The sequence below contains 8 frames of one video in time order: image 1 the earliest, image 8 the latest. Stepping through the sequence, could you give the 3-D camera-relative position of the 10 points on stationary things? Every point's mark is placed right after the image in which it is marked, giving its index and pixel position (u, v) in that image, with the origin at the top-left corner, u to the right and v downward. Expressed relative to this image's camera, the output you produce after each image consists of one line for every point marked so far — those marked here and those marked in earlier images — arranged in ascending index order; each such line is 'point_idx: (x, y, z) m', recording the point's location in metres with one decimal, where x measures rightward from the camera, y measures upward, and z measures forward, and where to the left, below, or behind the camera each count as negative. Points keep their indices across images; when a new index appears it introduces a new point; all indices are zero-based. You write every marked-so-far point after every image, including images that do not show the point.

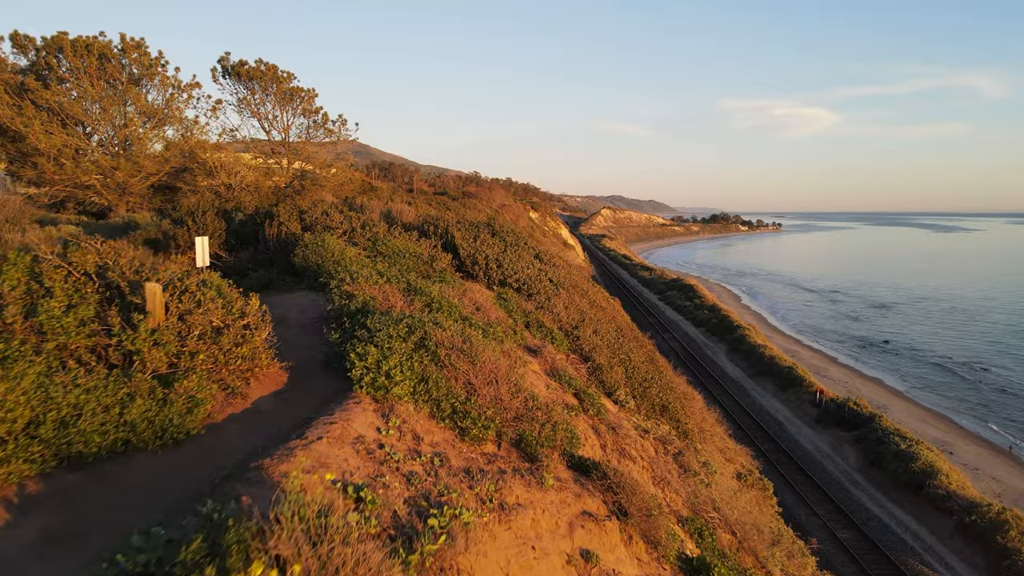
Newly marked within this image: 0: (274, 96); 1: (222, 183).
0: (-4.7, +3.8, +19.1) m
1: (-4.6, +1.7, +15.3) m
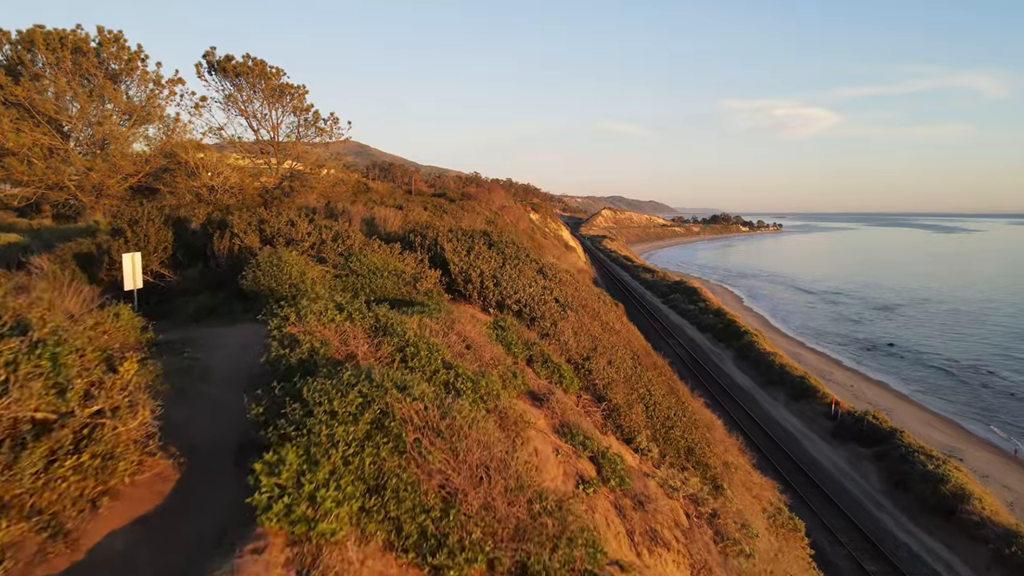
0: (-4.7, +3.7, +18.2) m
1: (-4.6, +1.5, +14.4) m
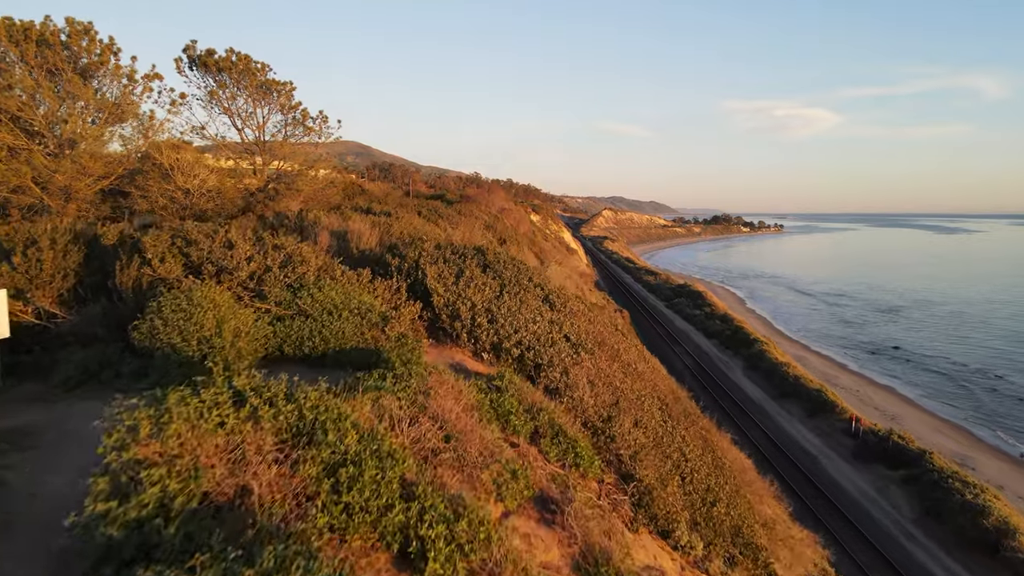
0: (-4.7, +3.5, +17.2) m
1: (-4.6, +1.4, +13.4) m
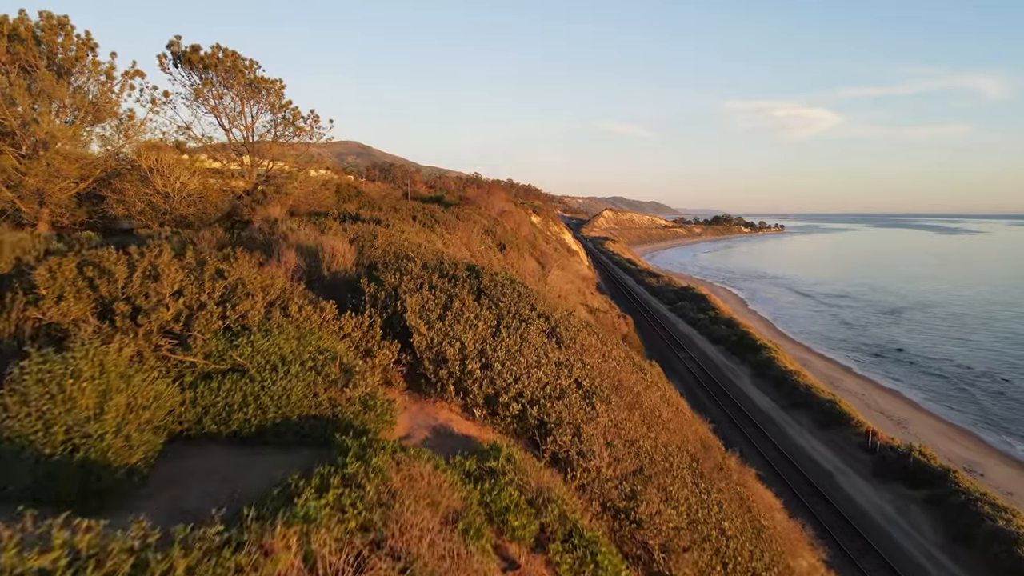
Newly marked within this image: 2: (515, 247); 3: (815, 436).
0: (-4.7, +3.4, +16.4) m
1: (-4.6, +1.3, +12.6) m
2: (+0.1, +0.8, +18.9) m
3: (+5.7, -2.8, +17.9) m
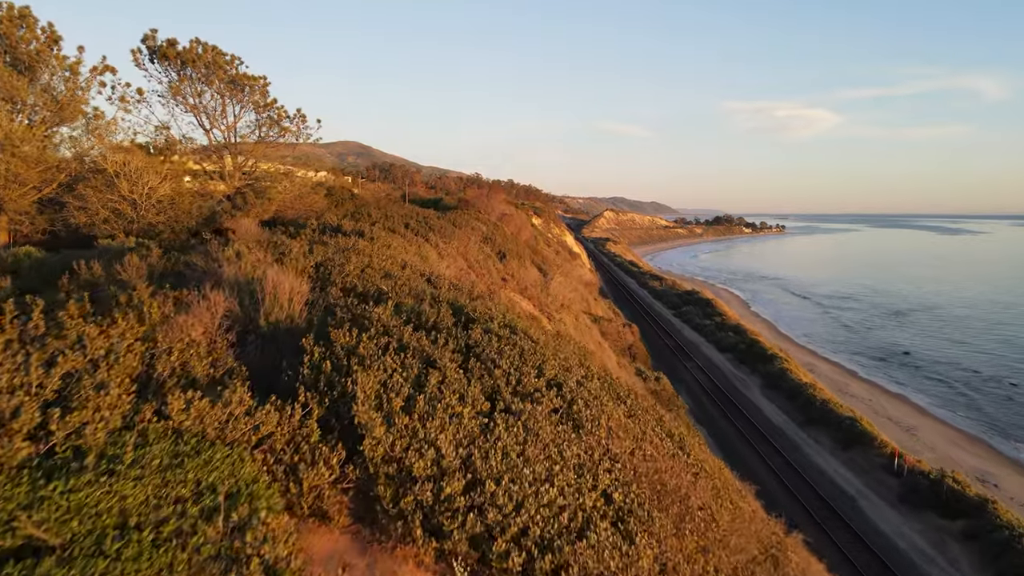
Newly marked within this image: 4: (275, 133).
0: (-4.7, +3.2, +15.3) m
1: (-4.6, +1.1, +11.5) m
2: (+0.1, +0.6, +17.8) m
3: (+5.7, -2.9, +16.8) m
4: (-4.0, +2.6, +16.4) m
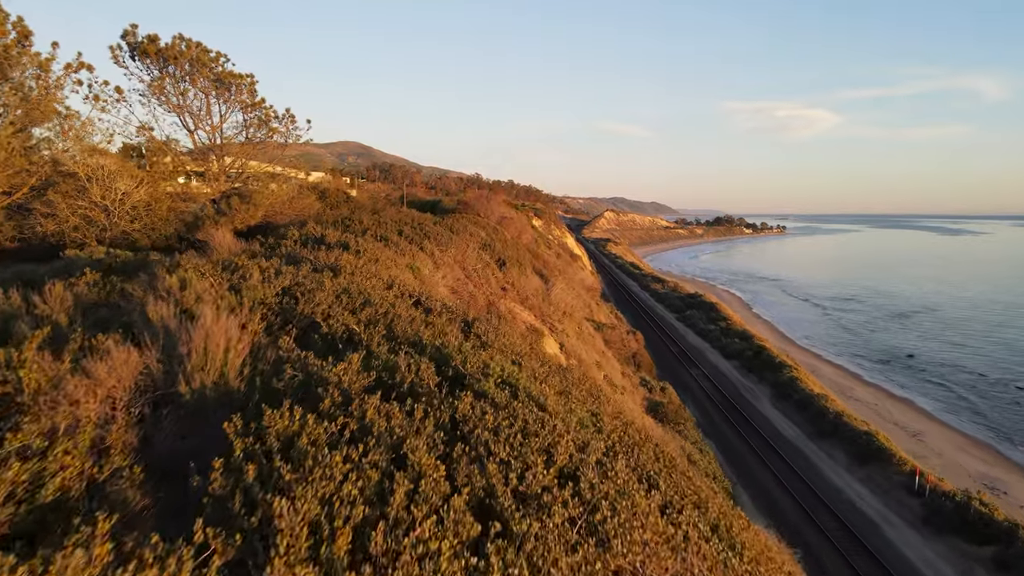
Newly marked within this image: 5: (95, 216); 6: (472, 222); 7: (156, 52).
0: (-4.7, +3.1, +14.5) m
1: (-4.6, +0.9, +10.7) m
2: (+0.1, +0.5, +17.1) m
3: (+5.7, -3.1, +16.1) m
4: (-4.0, +2.5, +15.6) m
5: (-4.6, +0.8, +10.8) m
6: (-0.8, +1.4, +19.9) m
7: (-5.1, +3.4, +13.9) m
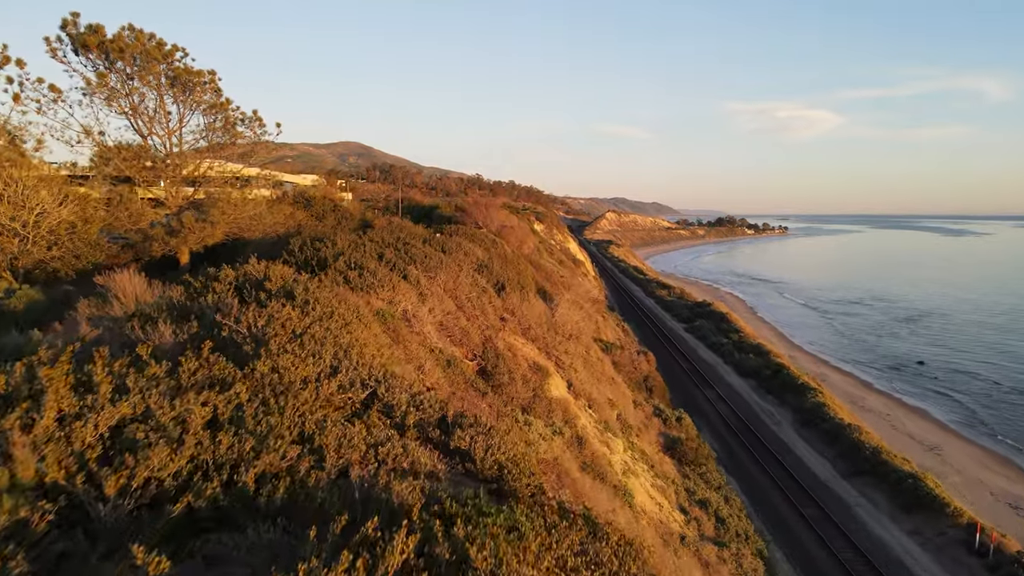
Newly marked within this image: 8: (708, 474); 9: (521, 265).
0: (-4.7, +2.7, +12.6) m
1: (-4.6, +0.6, +8.8) m
2: (+0.1, +0.1, +15.2) m
3: (+5.7, -3.5, +14.2) m
4: (-4.0, +2.1, +13.8) m
5: (-4.6, +0.4, +8.9) m
6: (-0.8, +1.0, +18.1) m
7: (-5.1, +3.0, +12.0) m
8: (+3.0, -2.8, +14.6) m
9: (+0.2, +0.5, +19.6) m
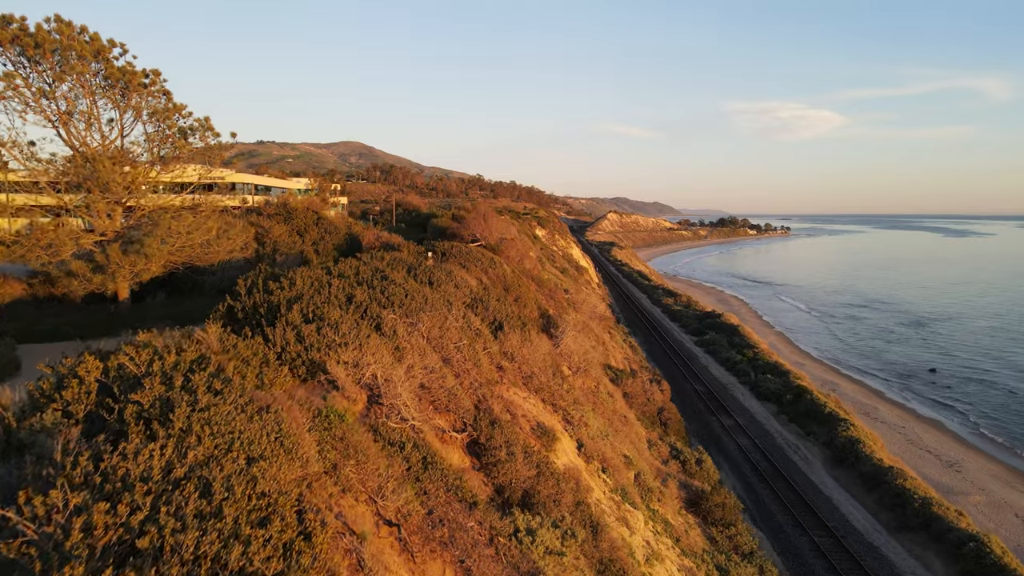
0: (-4.7, +2.3, +10.7) m
1: (-4.6, +0.1, +6.8) m
2: (+0.1, -0.3, +13.2) m
3: (+5.7, -3.9, +12.2) m
4: (-4.0, +1.7, +11.8) m
5: (-4.6, 0.0, +6.9) m
6: (-0.8, +0.6, +16.1) m
7: (-5.1, +2.6, +10.0) m
8: (+3.0, -3.3, +12.6) m
9: (+0.2, 0.0, +17.6) m
